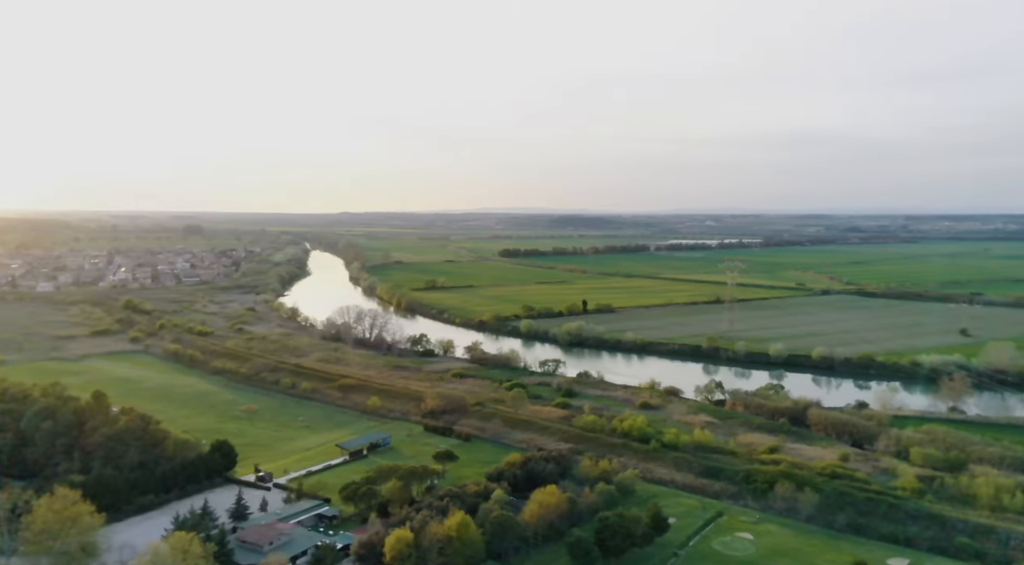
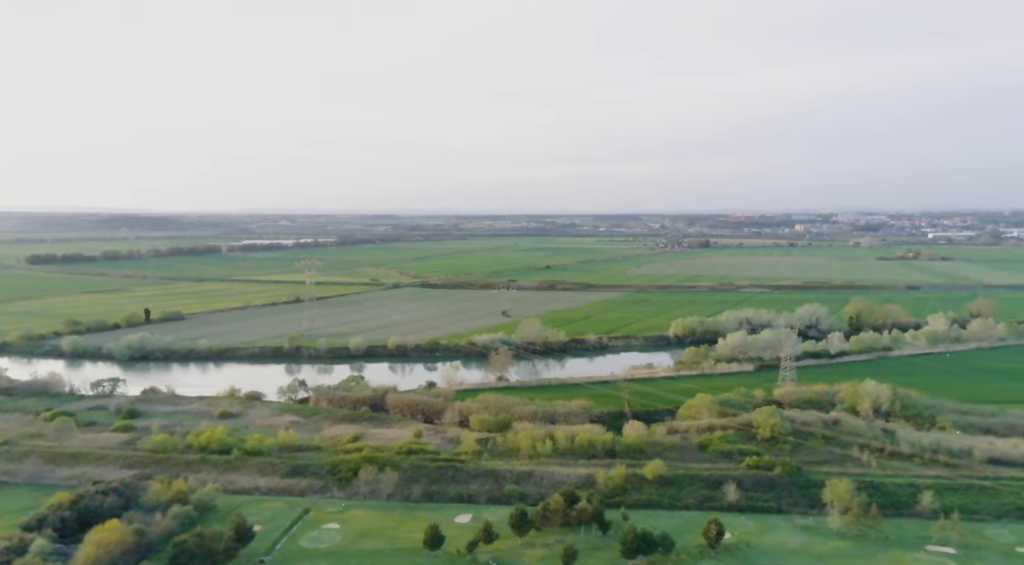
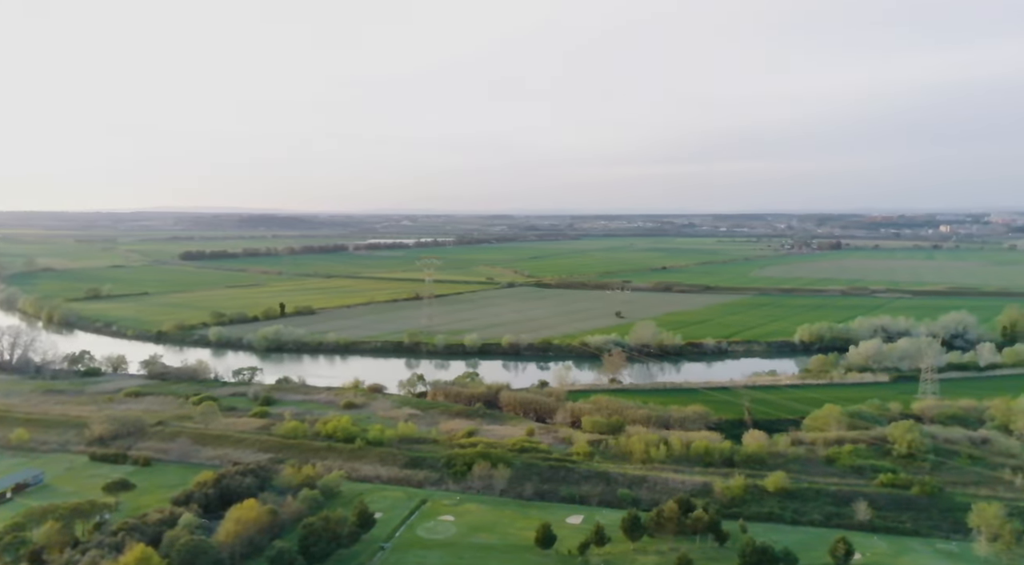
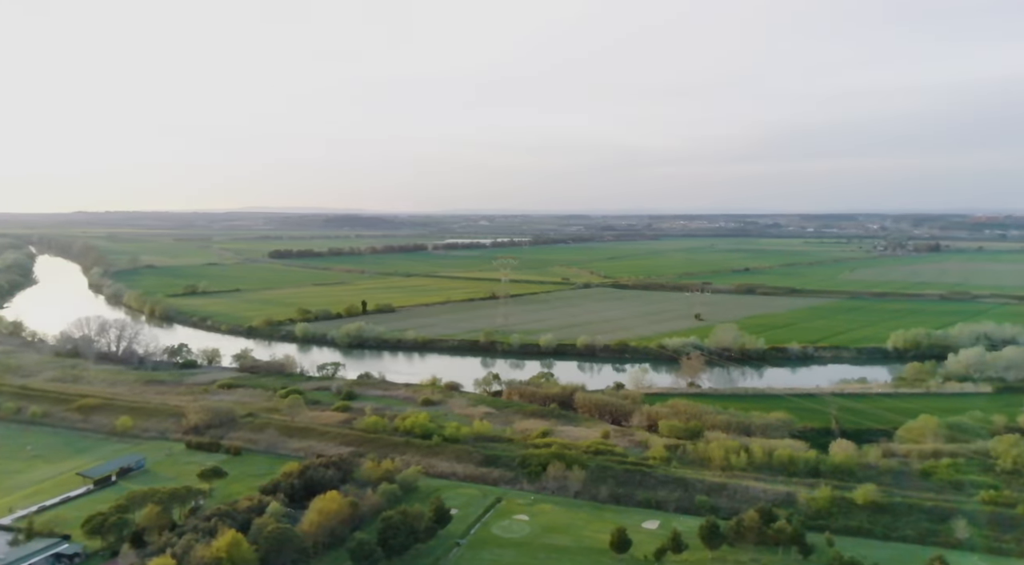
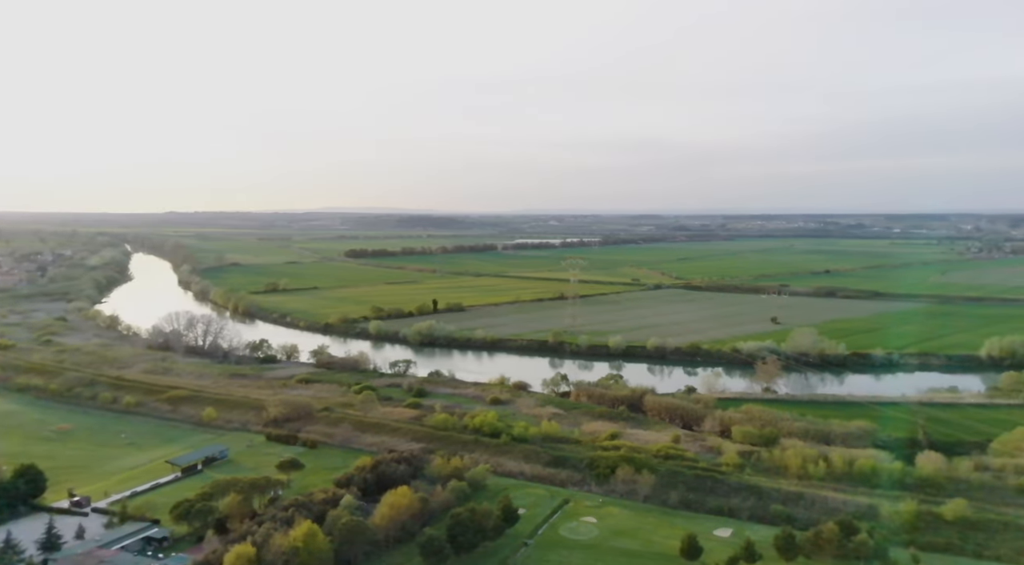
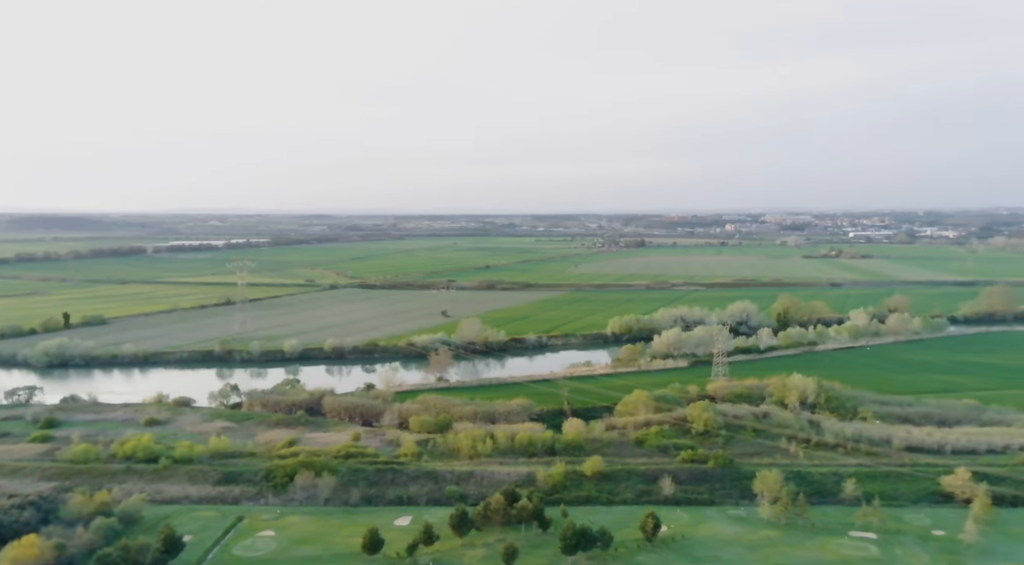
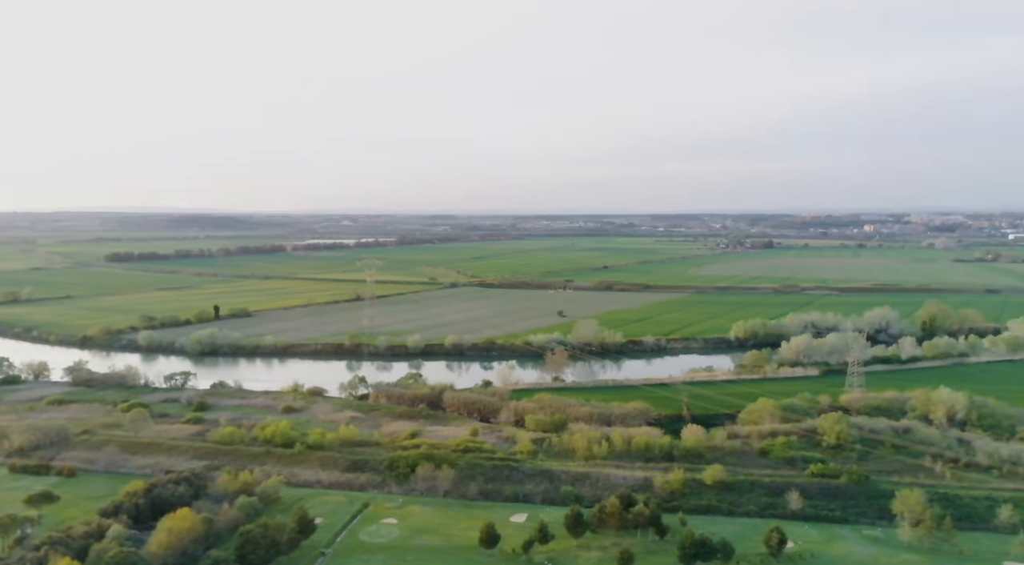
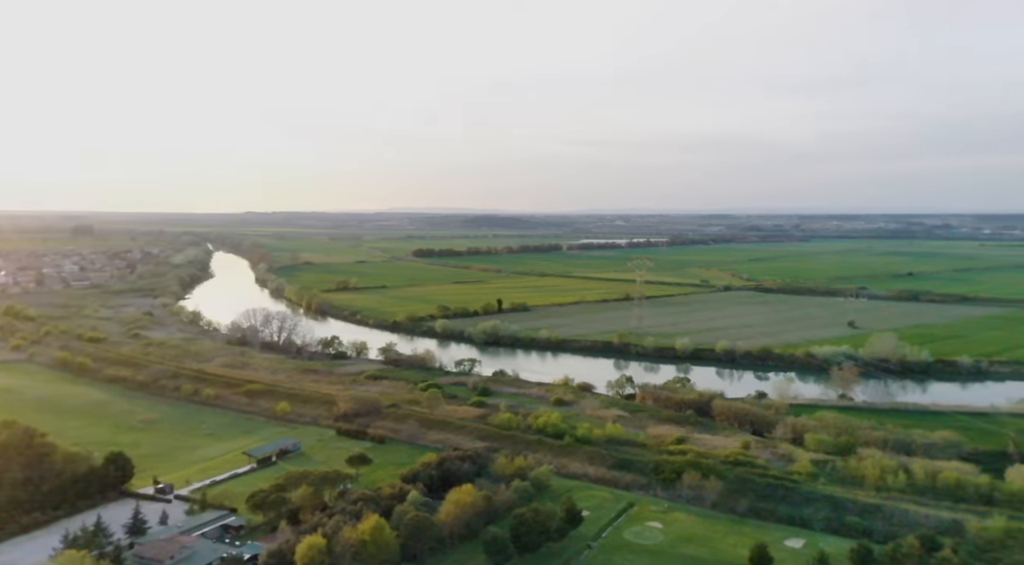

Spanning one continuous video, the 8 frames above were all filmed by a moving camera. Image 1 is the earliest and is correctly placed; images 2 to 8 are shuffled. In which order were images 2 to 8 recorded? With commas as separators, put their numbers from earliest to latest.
8, 5, 4, 3, 7, 2, 6
